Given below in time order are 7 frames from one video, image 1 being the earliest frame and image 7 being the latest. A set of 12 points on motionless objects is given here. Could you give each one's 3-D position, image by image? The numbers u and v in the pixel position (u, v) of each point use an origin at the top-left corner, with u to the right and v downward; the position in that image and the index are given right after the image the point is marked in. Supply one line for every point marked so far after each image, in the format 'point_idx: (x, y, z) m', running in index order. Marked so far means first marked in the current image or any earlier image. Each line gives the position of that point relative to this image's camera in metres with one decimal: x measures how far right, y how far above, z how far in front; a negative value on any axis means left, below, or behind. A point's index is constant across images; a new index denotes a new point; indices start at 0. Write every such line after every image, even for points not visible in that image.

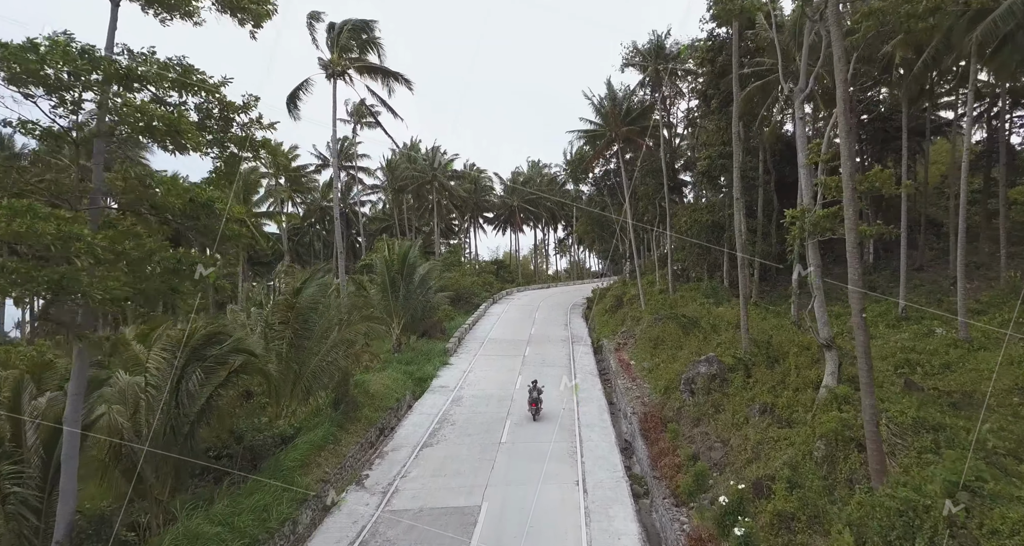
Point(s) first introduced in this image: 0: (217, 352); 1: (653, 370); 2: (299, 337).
0: (-5.0, -1.4, +10.3) m
1: (+4.3, -3.0, +18.1) m
2: (-4.8, -1.5, +13.7) m
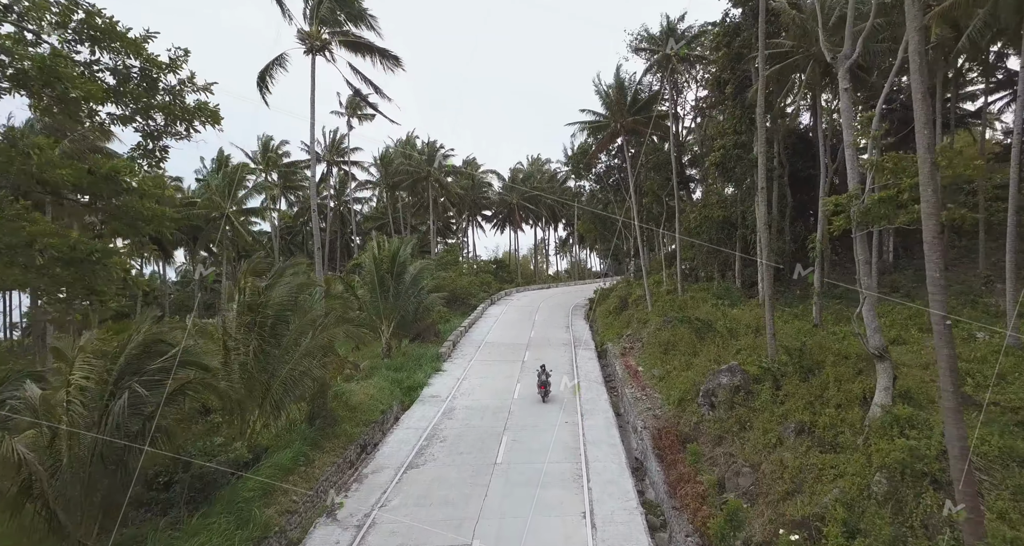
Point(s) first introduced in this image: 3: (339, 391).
0: (-5.1, -1.3, +8.7) m
1: (+4.2, -2.9, +16.5) m
2: (-4.8, -1.4, +12.1) m
3: (-4.2, -2.9, +15.0) m
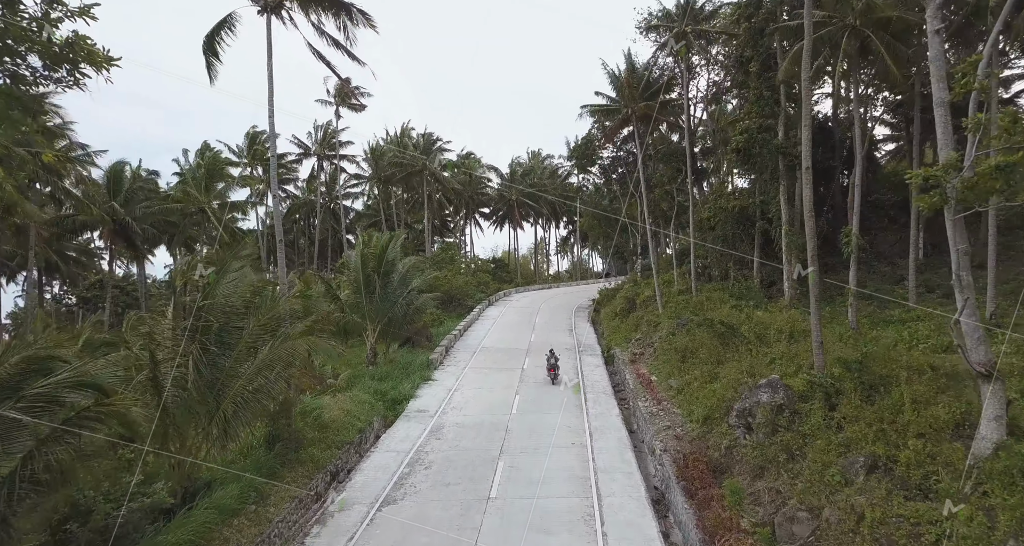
0: (-5.1, -1.3, +6.6) m
1: (+4.1, -2.9, +14.4) m
2: (-4.9, -1.3, +10.0) m
3: (-4.3, -2.8, +12.9) m
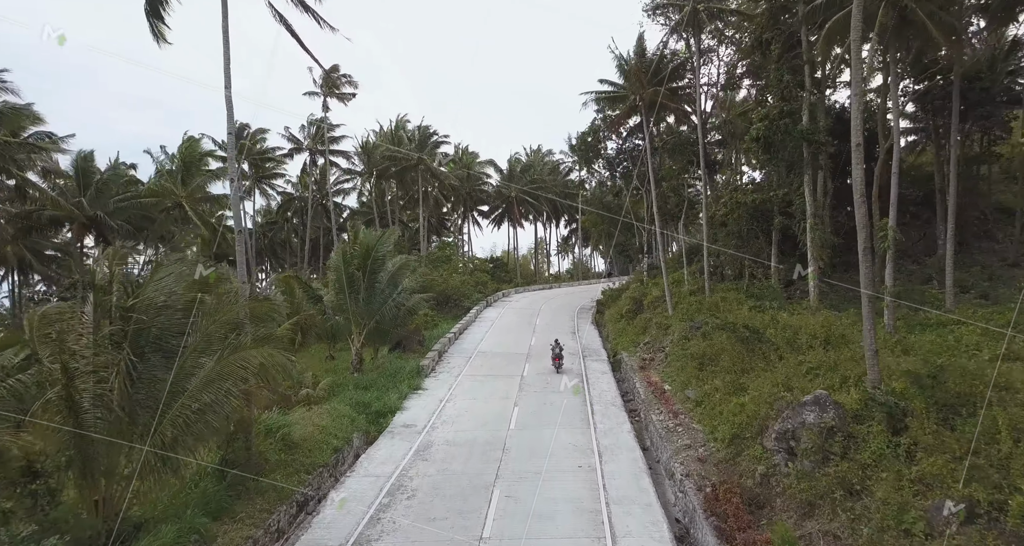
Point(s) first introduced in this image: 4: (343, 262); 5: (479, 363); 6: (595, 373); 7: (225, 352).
0: (-5.2, -1.2, +4.9) m
1: (+4.1, -2.8, +12.7) m
2: (-4.9, -1.3, +8.3) m
3: (-4.3, -2.8, +11.2) m
4: (-5.3, +0.3, +18.9) m
5: (-1.1, -2.9, +19.7) m
6: (+2.6, -3.1, +18.8) m
7: (-4.1, -1.1, +8.6) m
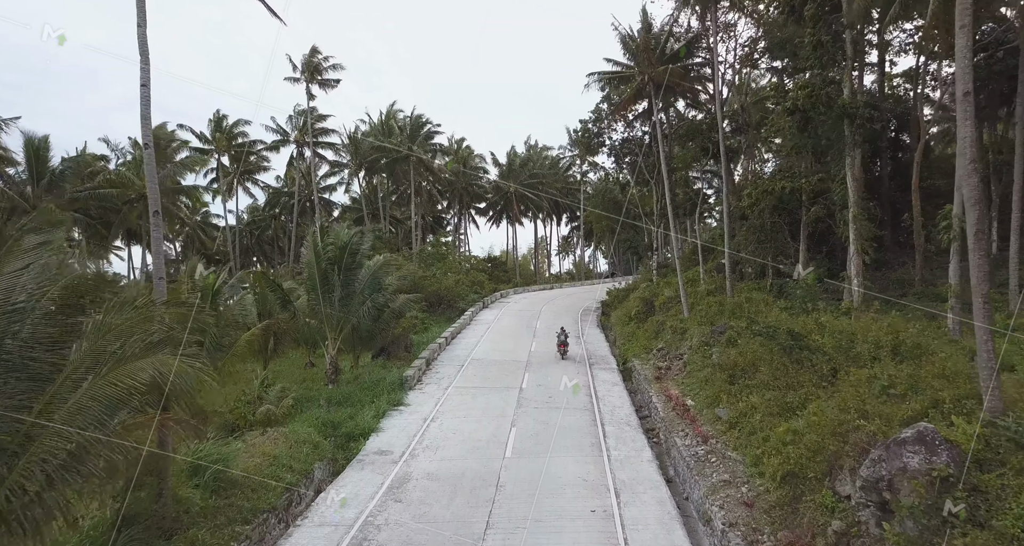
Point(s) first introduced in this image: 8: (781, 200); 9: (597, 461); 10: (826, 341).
0: (-5.2, -1.1, +2.6) m
1: (+4.0, -2.7, +10.4) m
2: (-5.0, -1.2, +6.0) m
3: (-4.4, -2.7, +8.9) m
4: (-5.3, +0.4, +16.6) m
5: (-1.2, -2.8, +17.4) m
6: (+2.5, -3.0, +16.4) m
7: (-4.2, -1.0, +6.3) m
8: (+8.5, +2.3, +19.1) m
9: (+1.5, -3.4, +10.9) m
10: (+6.1, -1.3, +11.8) m
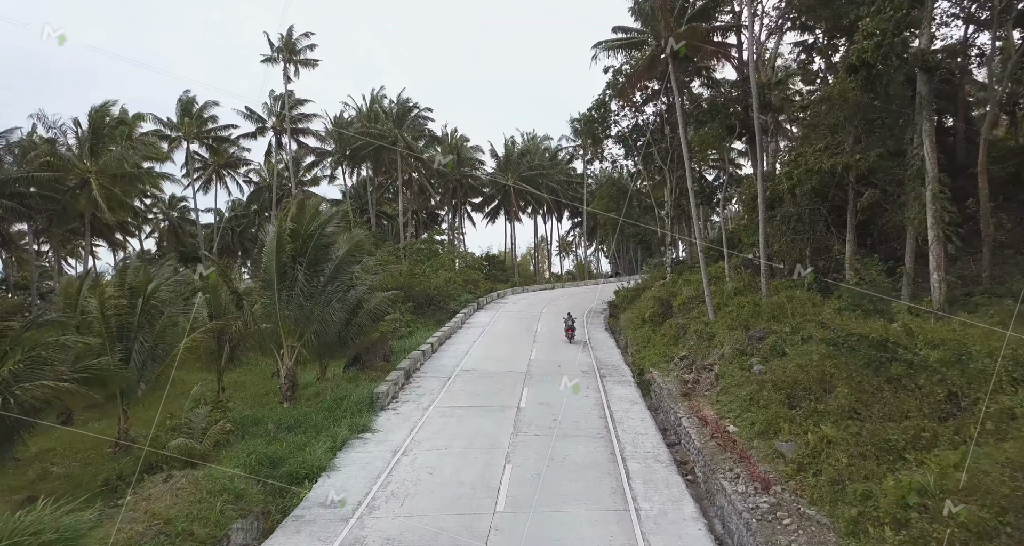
0: (-5.3, -0.9, -0.3) m
1: (+3.9, -2.6, +7.4) m
2: (-5.1, -1.0, +3.0) m
3: (-4.5, -2.5, +5.9) m
4: (-5.4, +0.5, +13.6) m
5: (-1.3, -2.7, +14.4) m
6: (+2.4, -2.9, +13.5) m
7: (-4.3, -0.9, +3.4) m
8: (+8.4, +2.4, +16.2) m
9: (+1.5, -3.2, +8.0) m
10: (+6.0, -1.2, +8.9) m
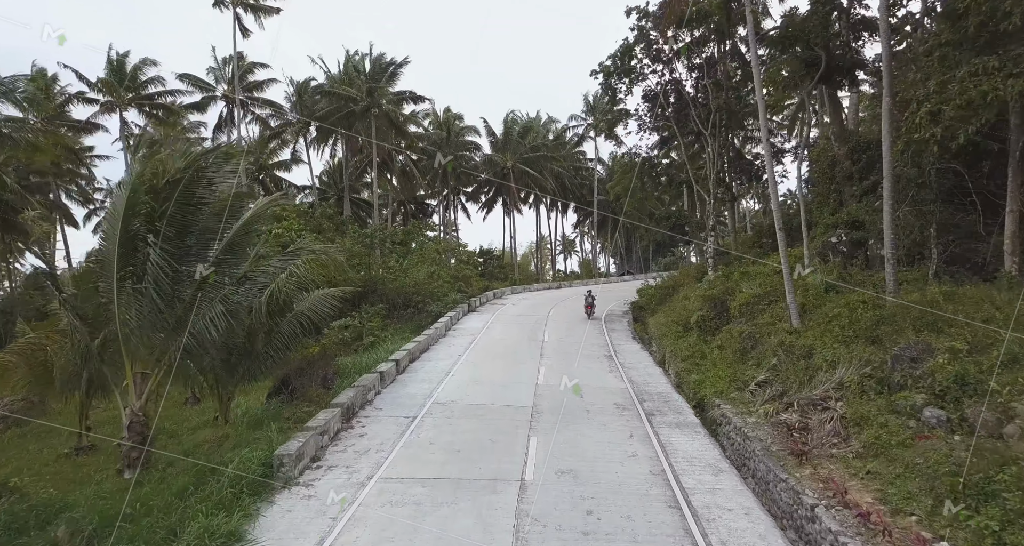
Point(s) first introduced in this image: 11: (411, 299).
0: (-5.3, -0.5, -5.7) m
1: (+3.9, -2.3, +2.0) m
2: (-5.1, -0.7, -2.4) m
3: (-4.5, -2.2, +0.5) m
4: (-5.4, +0.8, +8.2) m
5: (-1.3, -2.4, +9.0) m
6: (+2.4, -2.6, +8.1) m
7: (-4.3, -0.5, -2.0) m
8: (+8.4, +2.7, +10.9) m
9: (+1.5, -2.9, +2.6) m
10: (+6.0, -0.9, +3.5) m
11: (-3.3, -0.8, +19.5) m
